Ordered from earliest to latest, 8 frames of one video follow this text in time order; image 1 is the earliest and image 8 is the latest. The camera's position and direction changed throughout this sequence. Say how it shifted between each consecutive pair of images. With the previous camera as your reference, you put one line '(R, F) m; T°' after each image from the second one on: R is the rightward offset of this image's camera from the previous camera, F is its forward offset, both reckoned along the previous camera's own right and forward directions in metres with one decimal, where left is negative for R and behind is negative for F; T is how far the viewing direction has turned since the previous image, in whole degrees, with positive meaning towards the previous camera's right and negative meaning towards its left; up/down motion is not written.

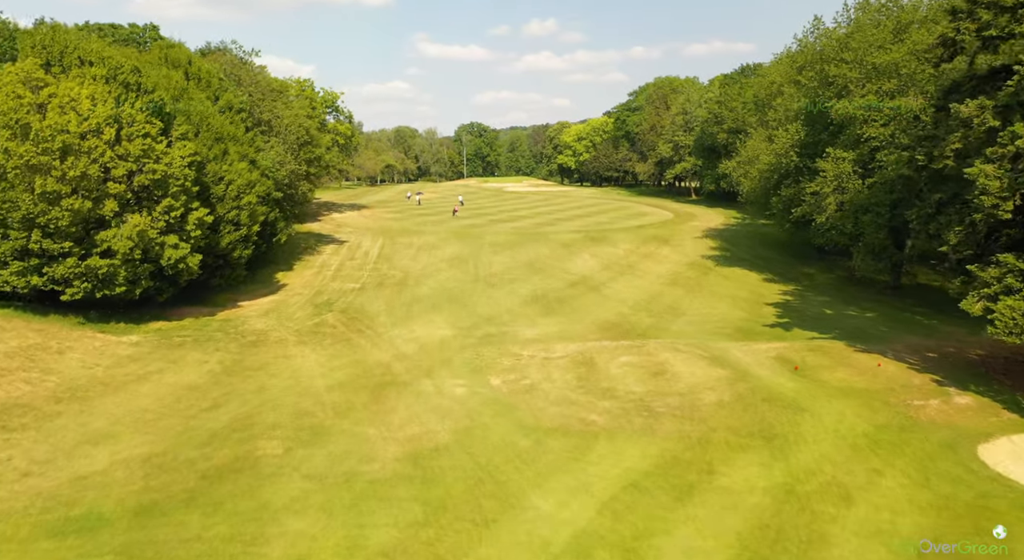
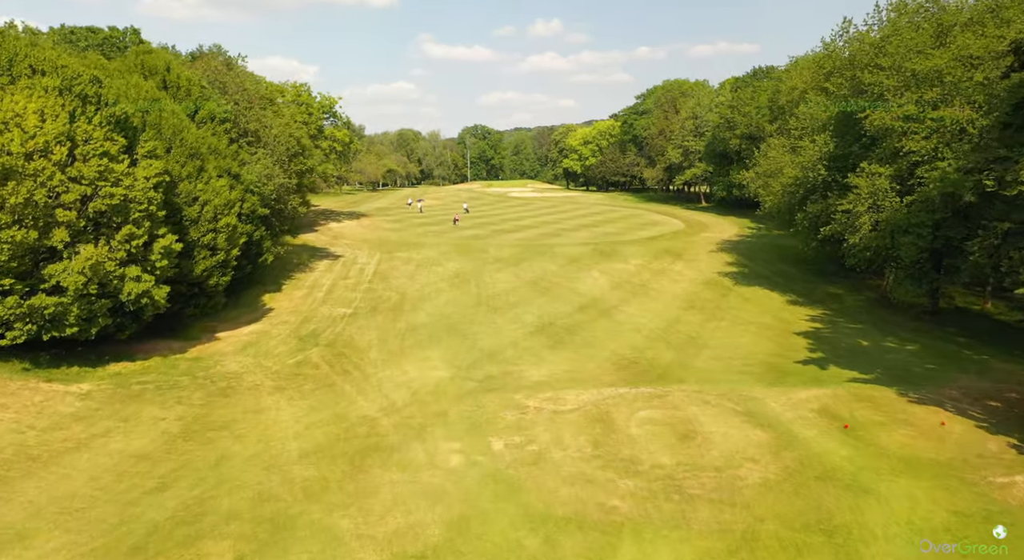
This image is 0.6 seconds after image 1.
(0.0, +3.1) m; 0°
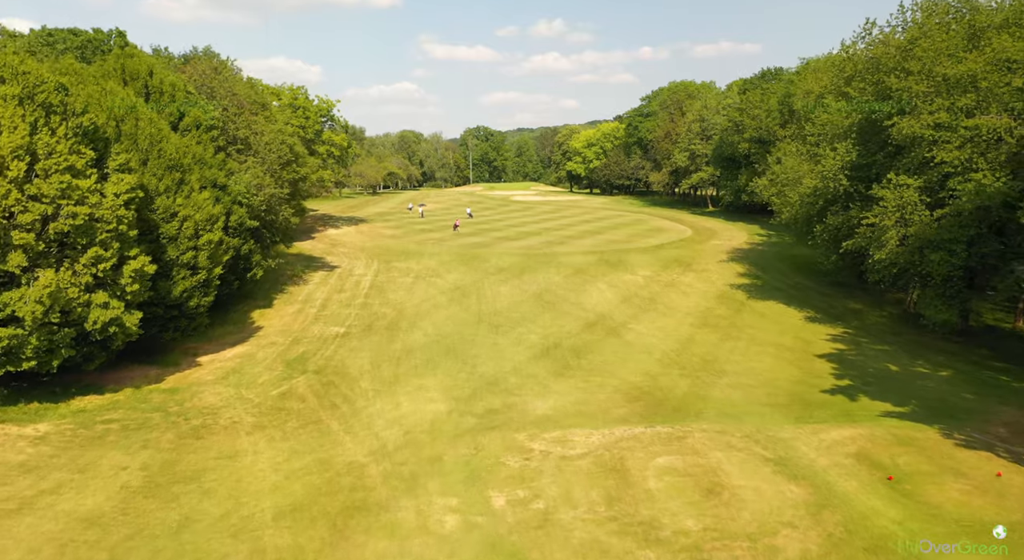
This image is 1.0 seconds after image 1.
(0.0, +2.1) m; 0°
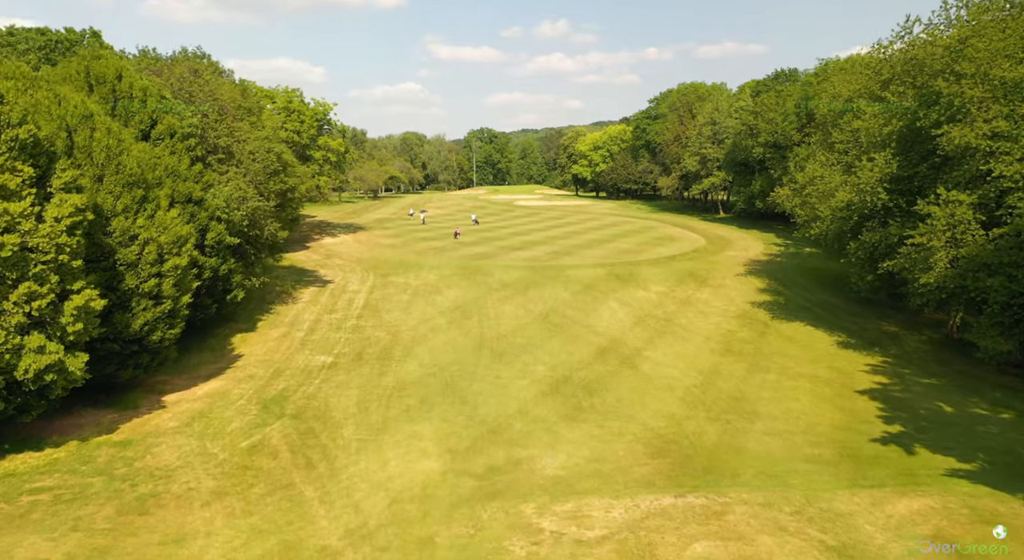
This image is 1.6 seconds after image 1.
(0.0, +3.2) m; 0°
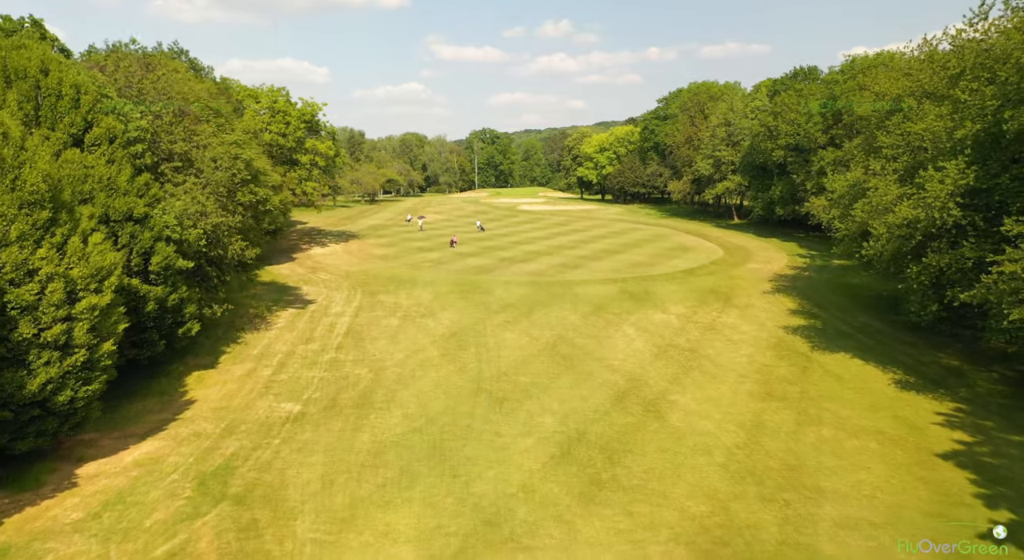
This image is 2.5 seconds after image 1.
(0.0, +5.1) m; 0°
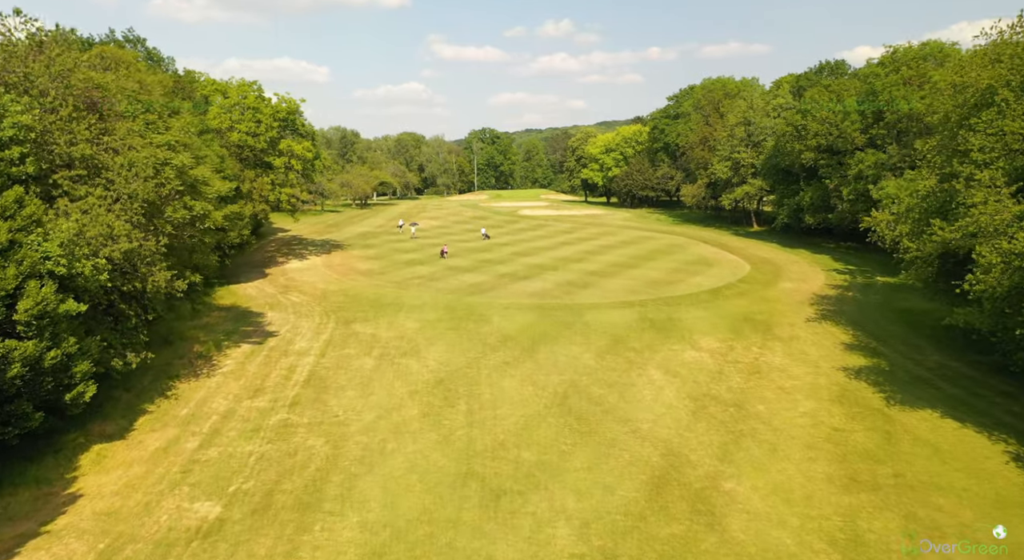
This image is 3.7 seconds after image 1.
(0.0, +7.1) m; 0°
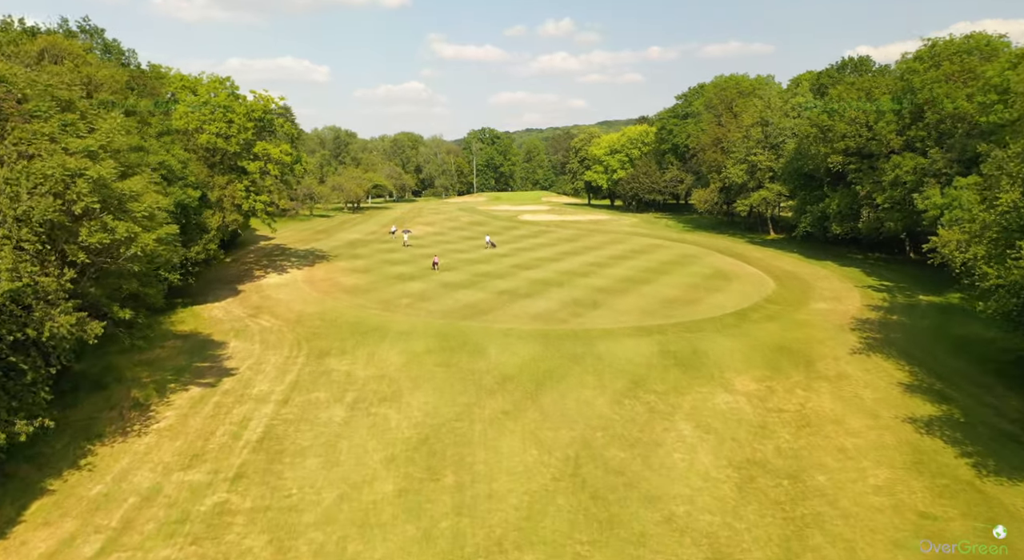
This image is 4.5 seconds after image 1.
(0.0, +5.5) m; 0°
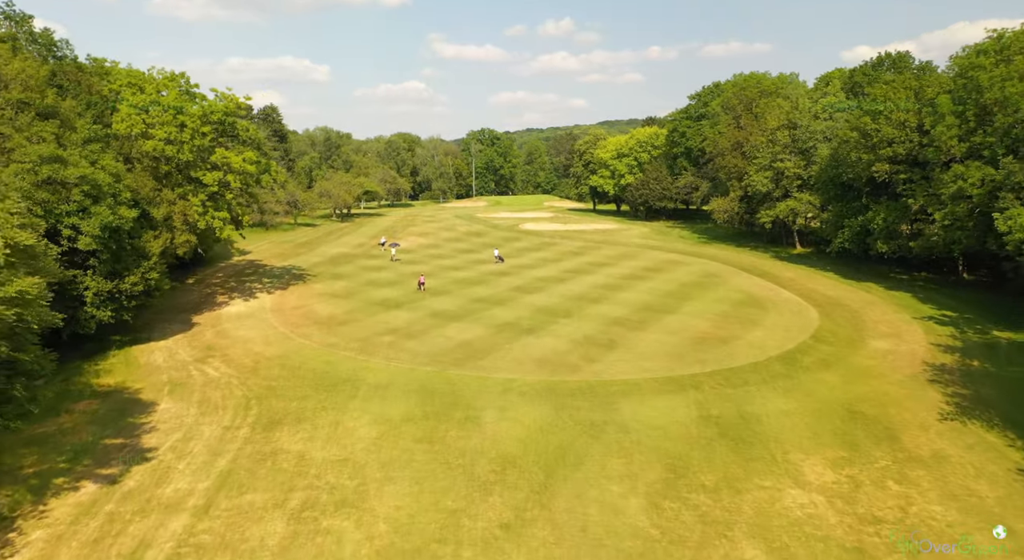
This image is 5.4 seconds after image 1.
(-0.1, +7.3) m; 0°
